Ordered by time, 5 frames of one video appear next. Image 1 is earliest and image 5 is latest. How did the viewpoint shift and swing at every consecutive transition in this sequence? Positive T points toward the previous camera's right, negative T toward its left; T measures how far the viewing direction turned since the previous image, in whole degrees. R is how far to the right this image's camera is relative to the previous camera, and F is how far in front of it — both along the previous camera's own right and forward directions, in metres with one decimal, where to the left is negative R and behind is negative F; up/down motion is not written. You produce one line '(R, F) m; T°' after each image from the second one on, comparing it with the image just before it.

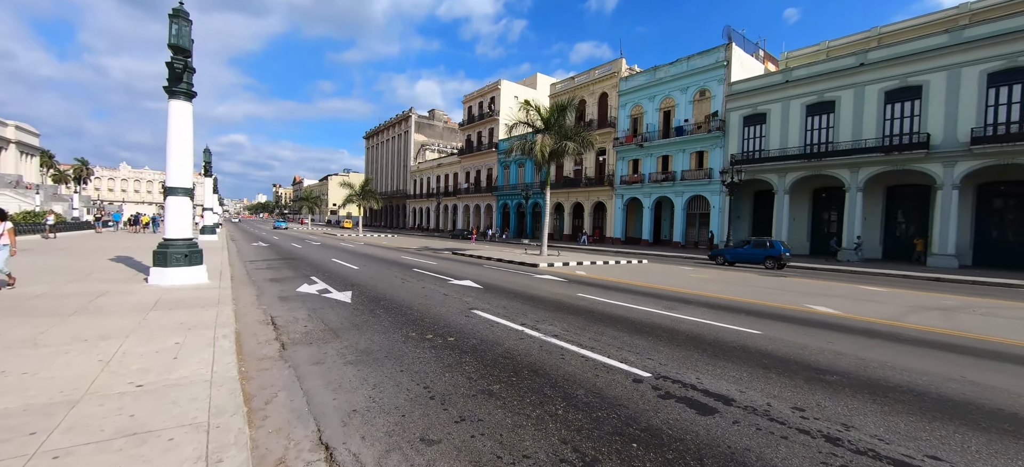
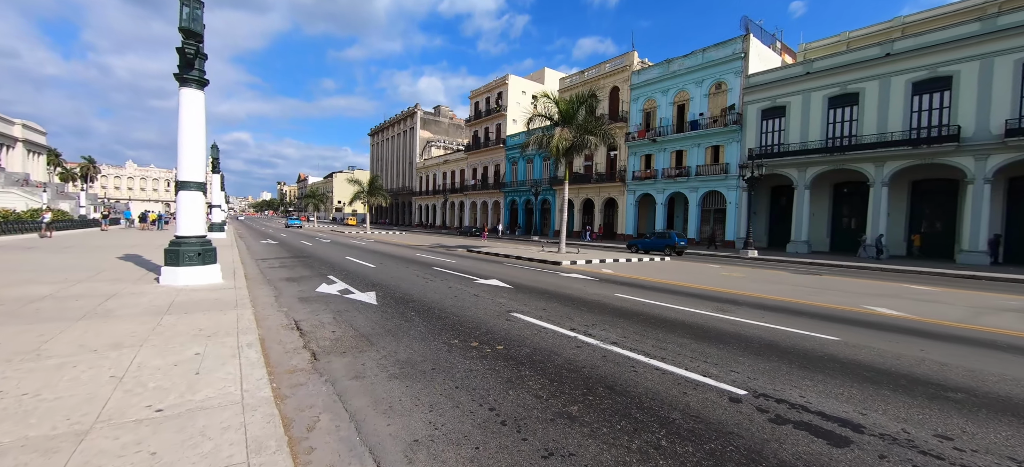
(-0.7, +0.6) m; 0°
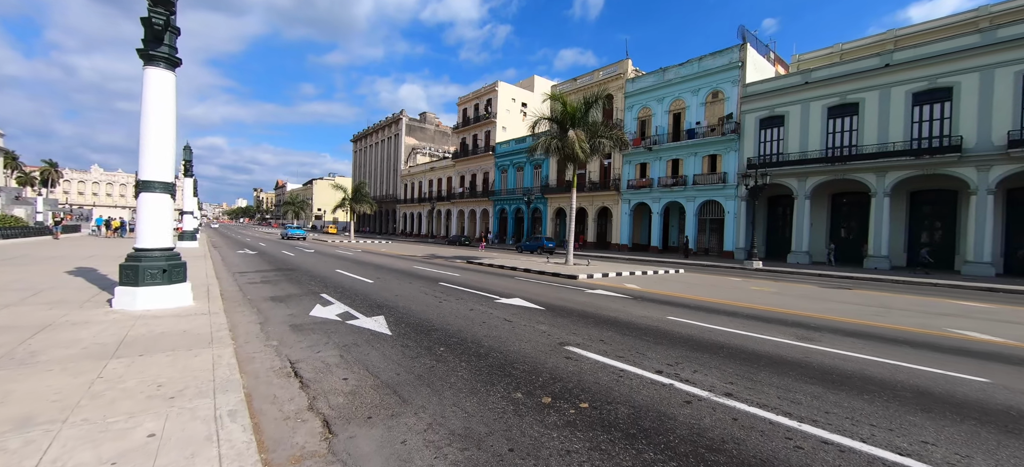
(-1.0, +1.3) m; +3°
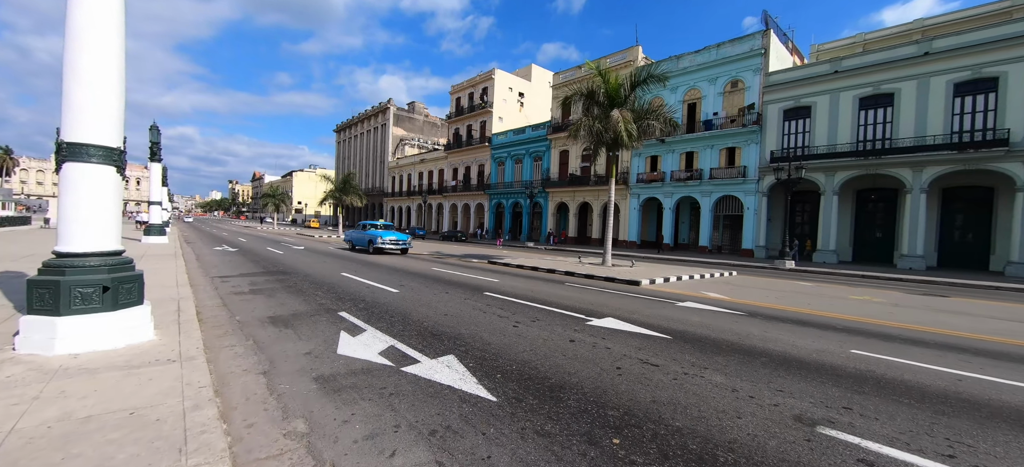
(-1.8, +2.4) m; +3°
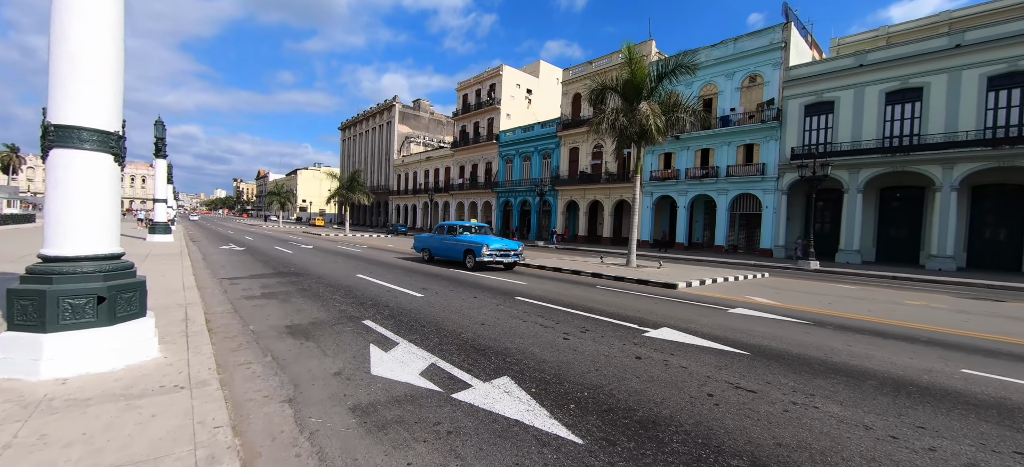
(-0.6, +0.7) m; 0°
